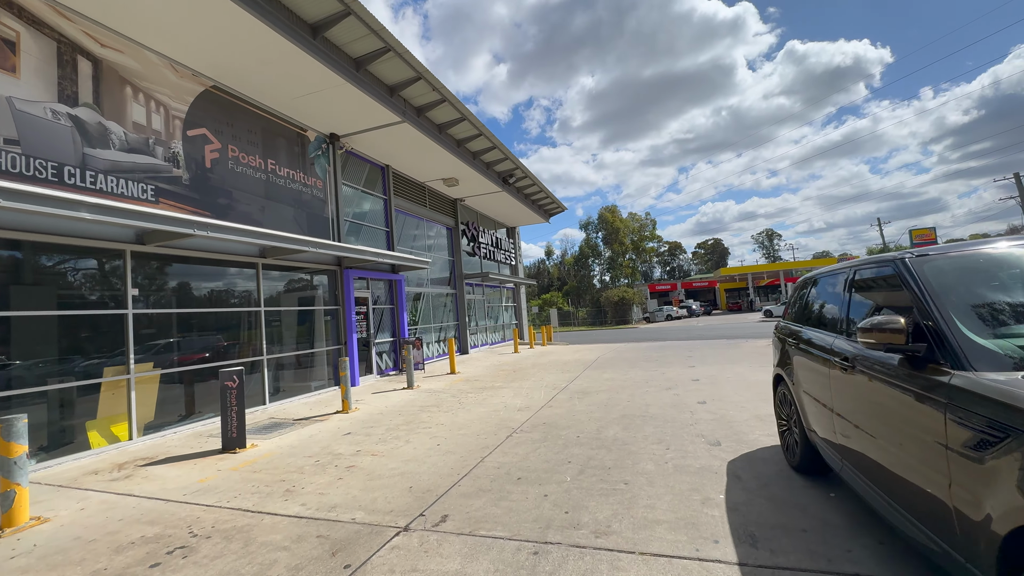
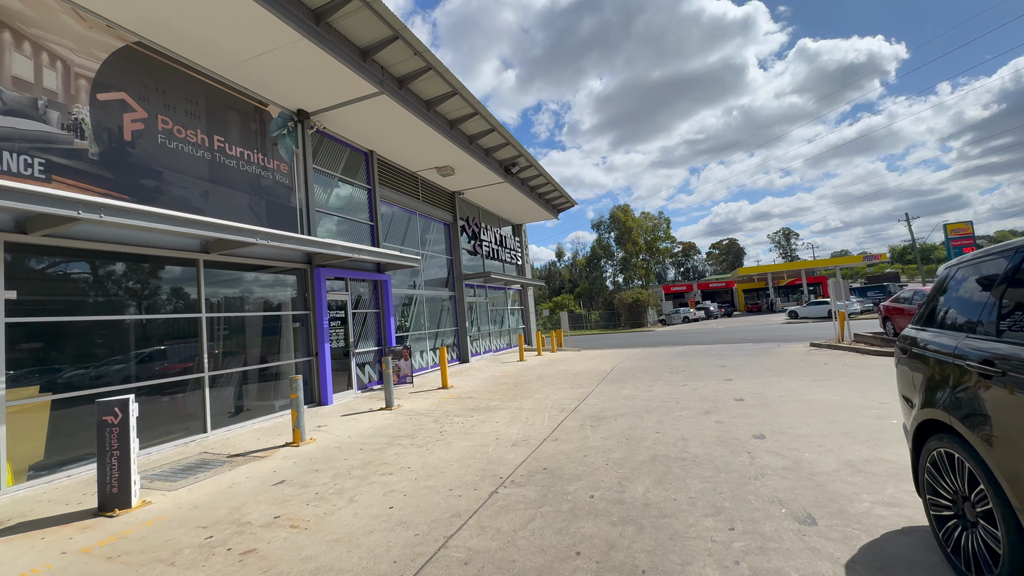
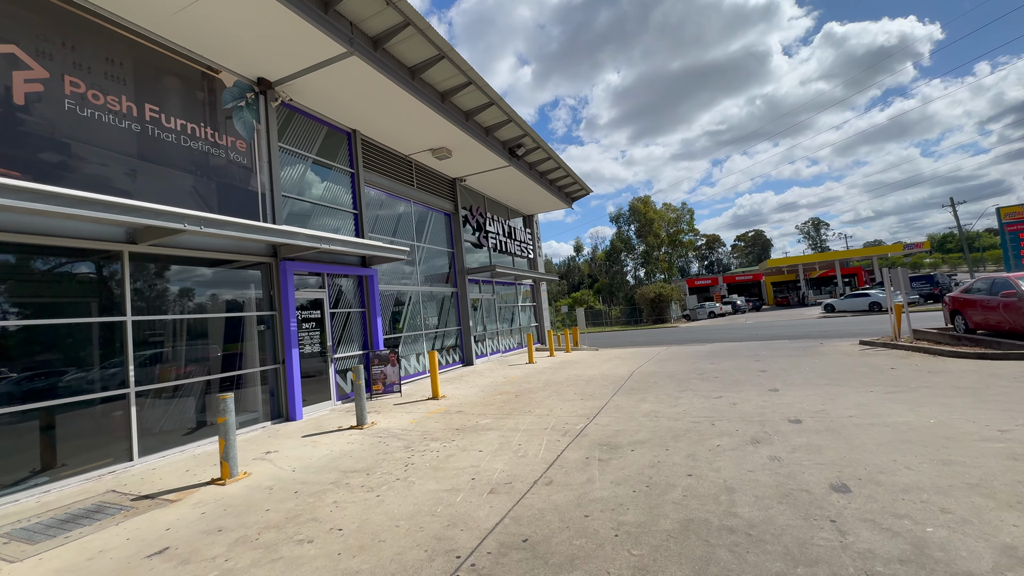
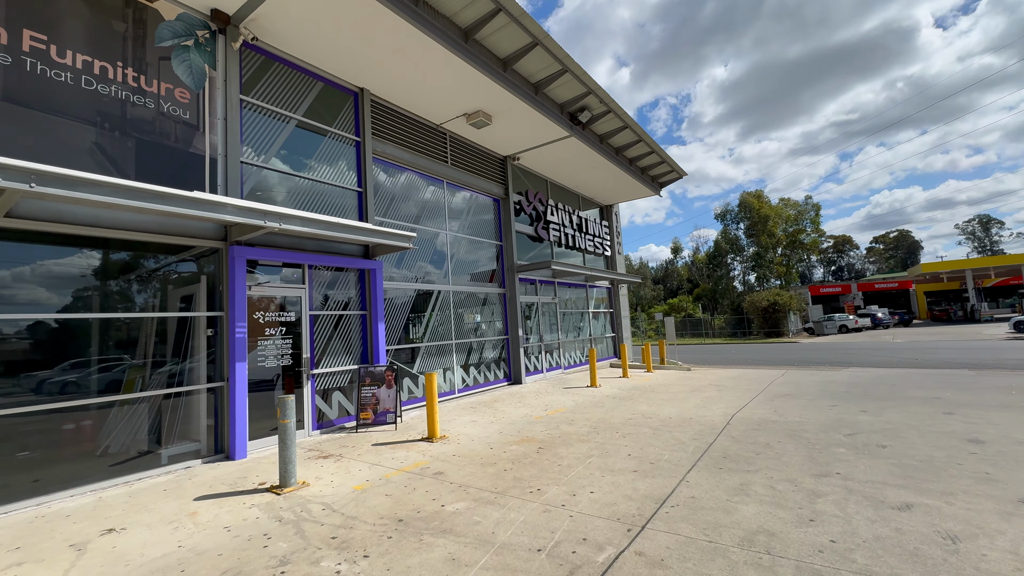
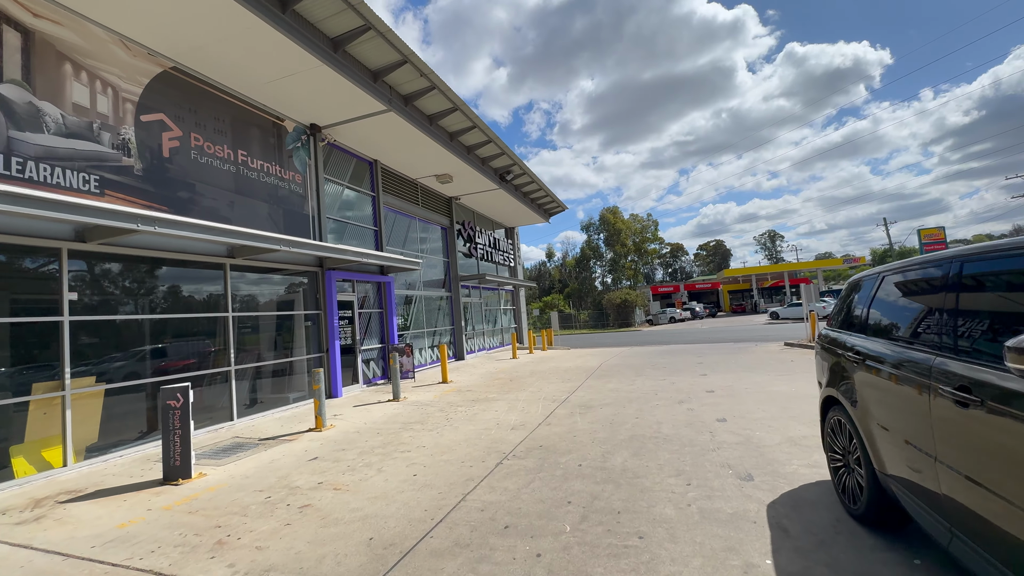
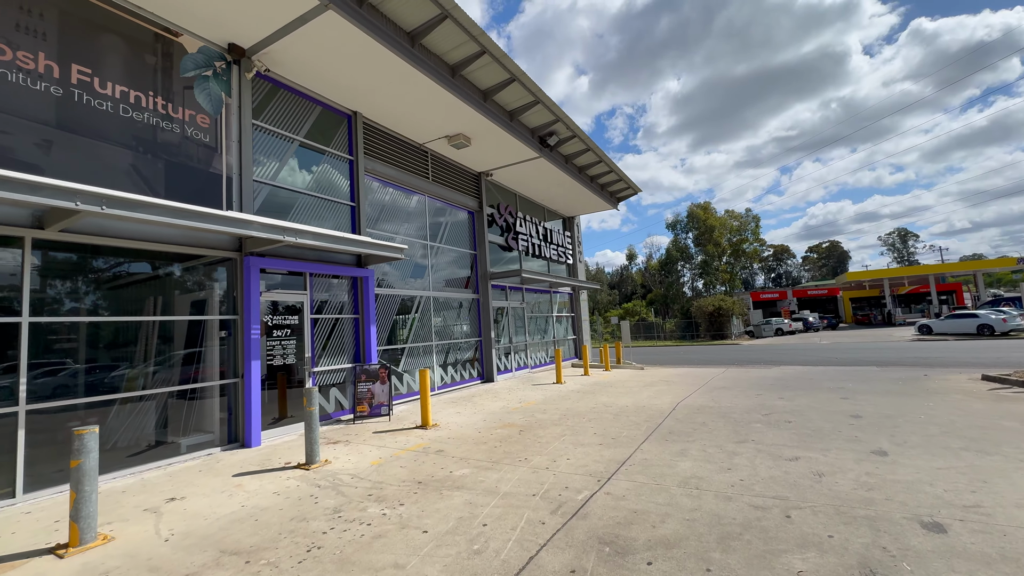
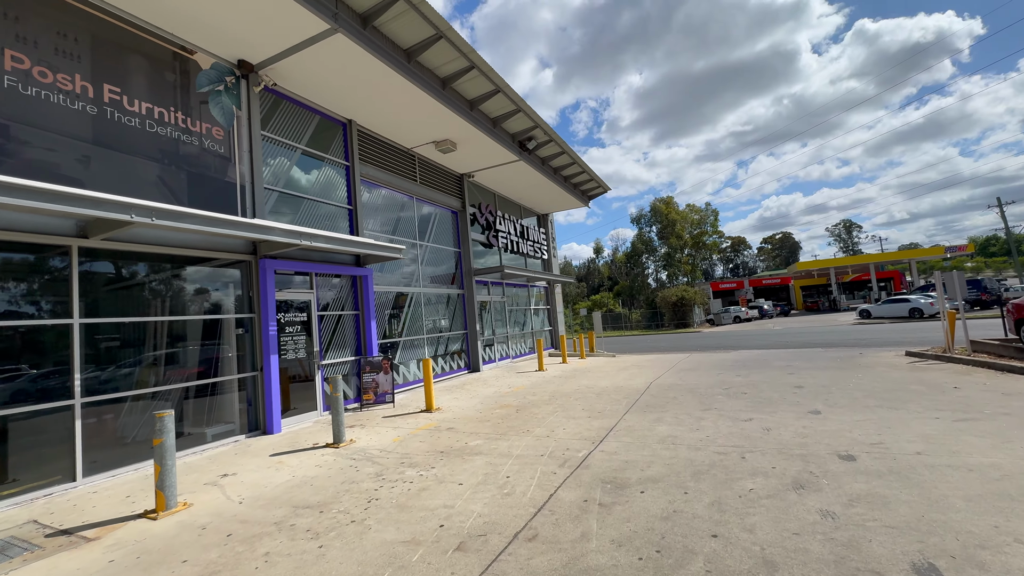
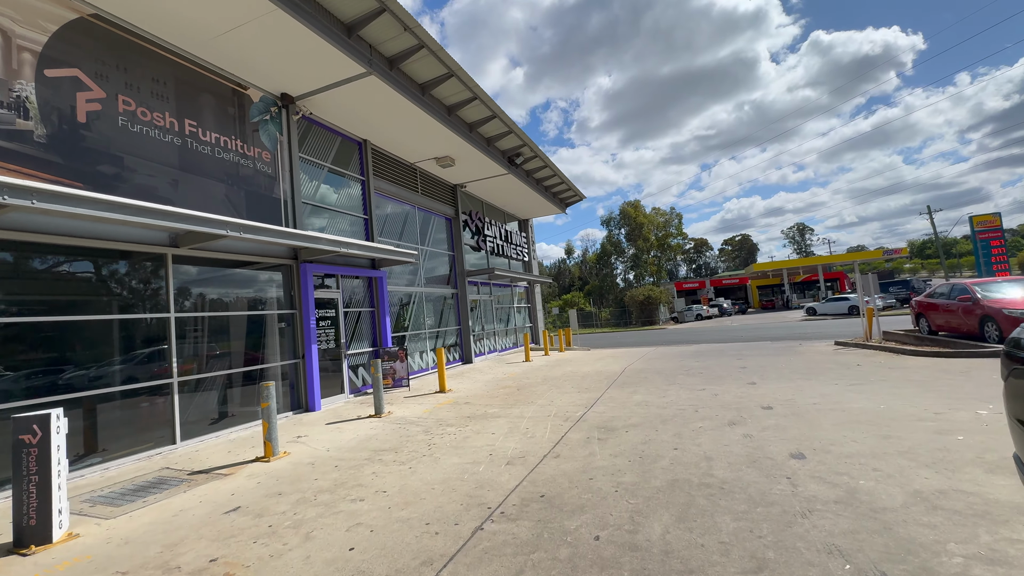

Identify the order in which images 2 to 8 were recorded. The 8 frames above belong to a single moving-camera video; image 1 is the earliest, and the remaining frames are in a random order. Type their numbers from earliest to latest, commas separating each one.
5, 2, 8, 3, 7, 6, 4
